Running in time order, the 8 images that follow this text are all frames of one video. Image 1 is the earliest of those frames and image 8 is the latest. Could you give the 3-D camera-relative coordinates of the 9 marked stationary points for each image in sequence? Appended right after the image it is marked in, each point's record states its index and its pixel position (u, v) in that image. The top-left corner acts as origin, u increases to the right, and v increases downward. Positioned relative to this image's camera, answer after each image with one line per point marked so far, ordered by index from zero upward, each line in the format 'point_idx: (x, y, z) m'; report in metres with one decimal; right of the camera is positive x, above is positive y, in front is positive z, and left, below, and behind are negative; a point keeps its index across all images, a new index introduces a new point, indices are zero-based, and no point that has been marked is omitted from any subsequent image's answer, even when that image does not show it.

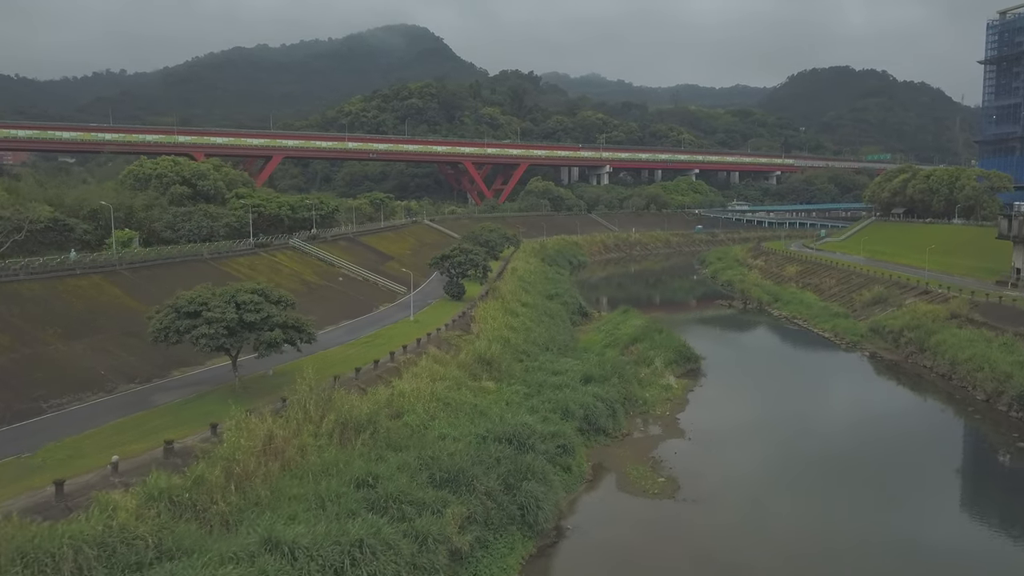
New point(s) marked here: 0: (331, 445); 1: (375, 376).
0: (-3.2, -2.8, +14.5) m
1: (-3.1, -2.1, +18.6) m
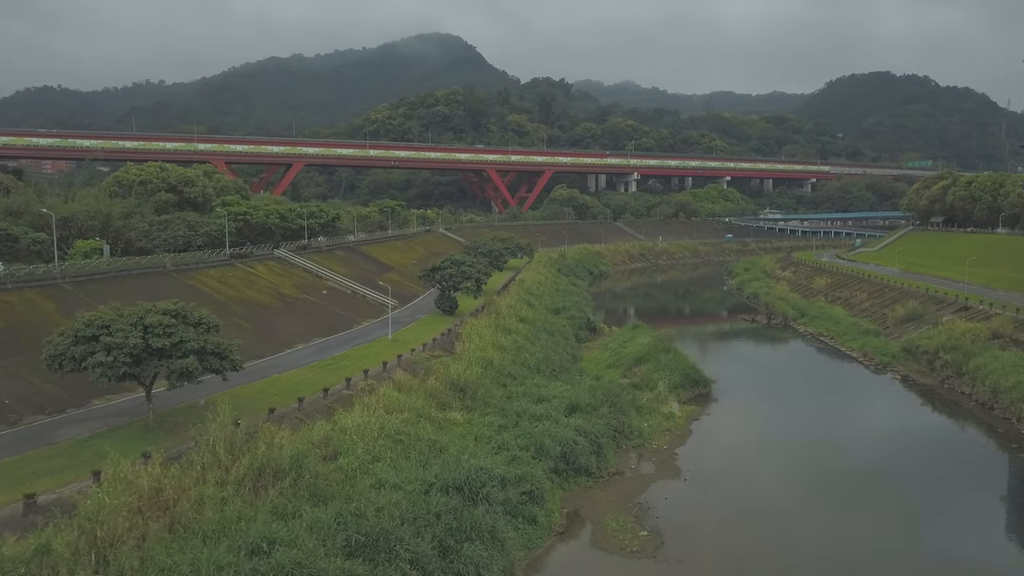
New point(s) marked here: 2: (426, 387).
0: (-4.1, -3.1, +12.2) m
1: (-3.9, -2.4, +16.4) m
2: (-2.0, -2.3, +19.0) m
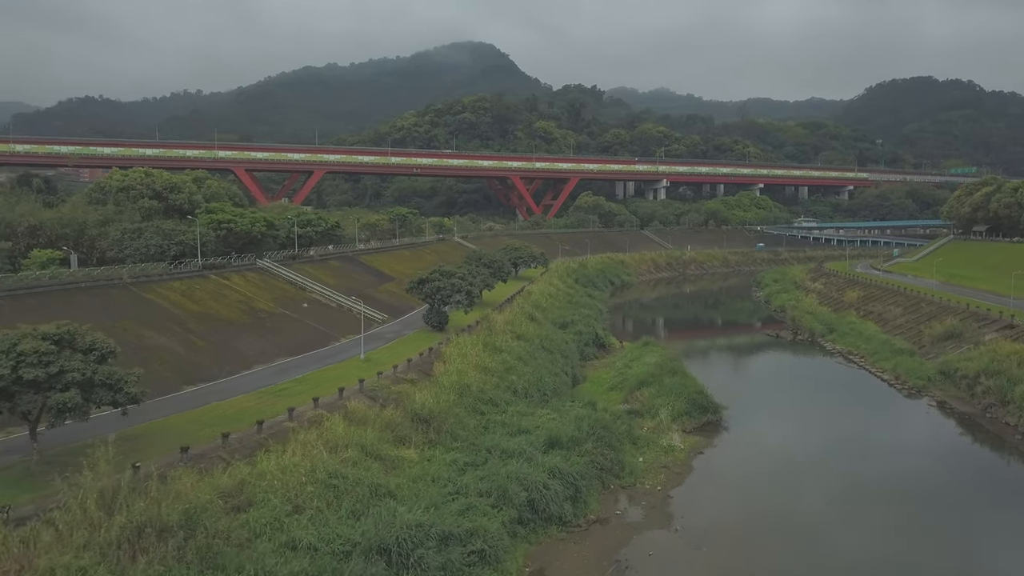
0: (-5.1, -3.4, +10.1) m
1: (-4.6, -2.8, +14.2) m
2: (-2.7, -2.7, +16.8) m
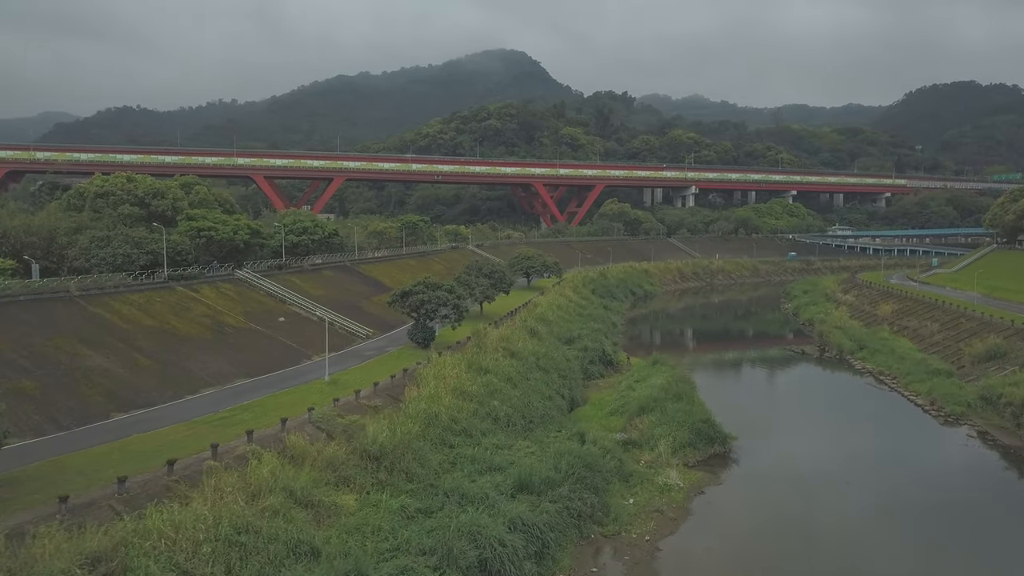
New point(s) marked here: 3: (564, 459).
0: (-6.0, -3.6, +8.0) m
1: (-5.4, -3.1, +12.1) m
2: (-3.4, -3.0, +14.6) m
3: (+1.1, -3.6, +17.0) m
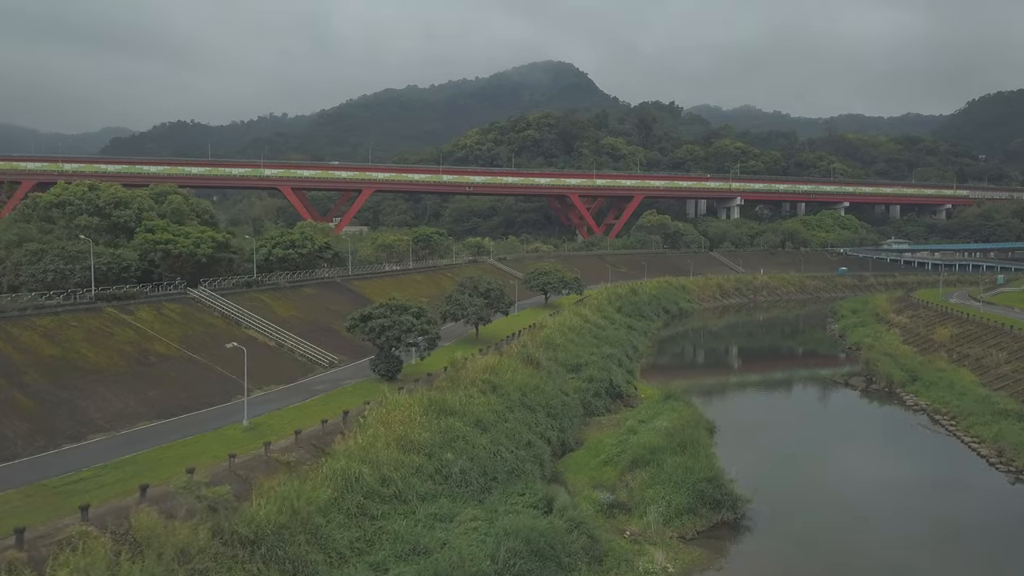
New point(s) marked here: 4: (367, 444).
0: (-7.6, -4.0, +4.7) m
1: (-6.8, -3.5, +8.7) m
2: (-4.6, -3.5, +11.1) m
3: (0.0, -4.1, +13.2) m
4: (-2.8, -3.0, +15.9) m
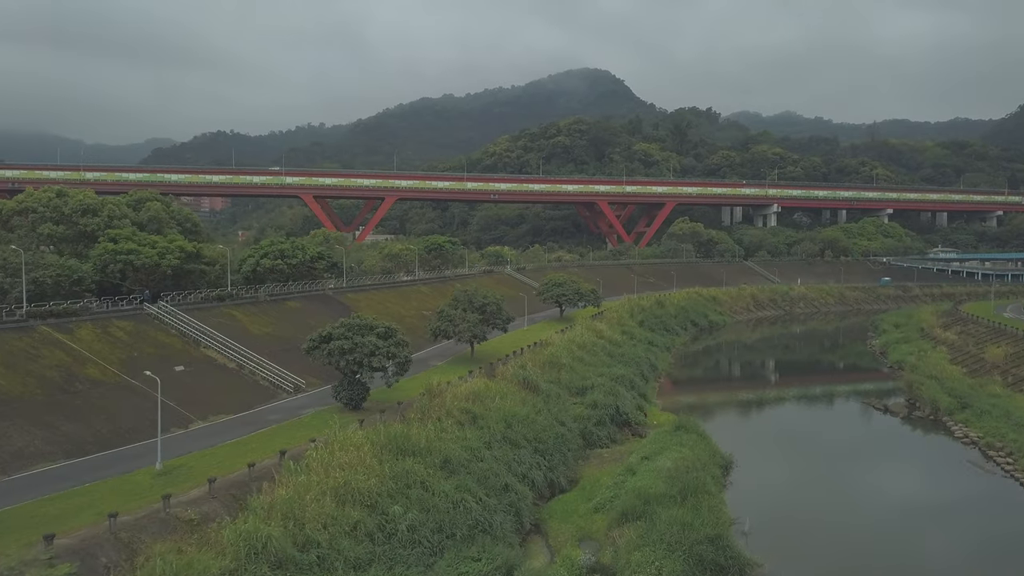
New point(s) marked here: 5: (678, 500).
0: (-8.9, -4.2, +2.3) m
1: (-7.8, -3.7, +6.3) m
2: (-5.5, -3.7, +8.6) m
3: (-0.8, -4.5, +10.5) m
4: (-3.5, -3.4, +13.3) m
5: (+3.3, -4.2, +16.4) m
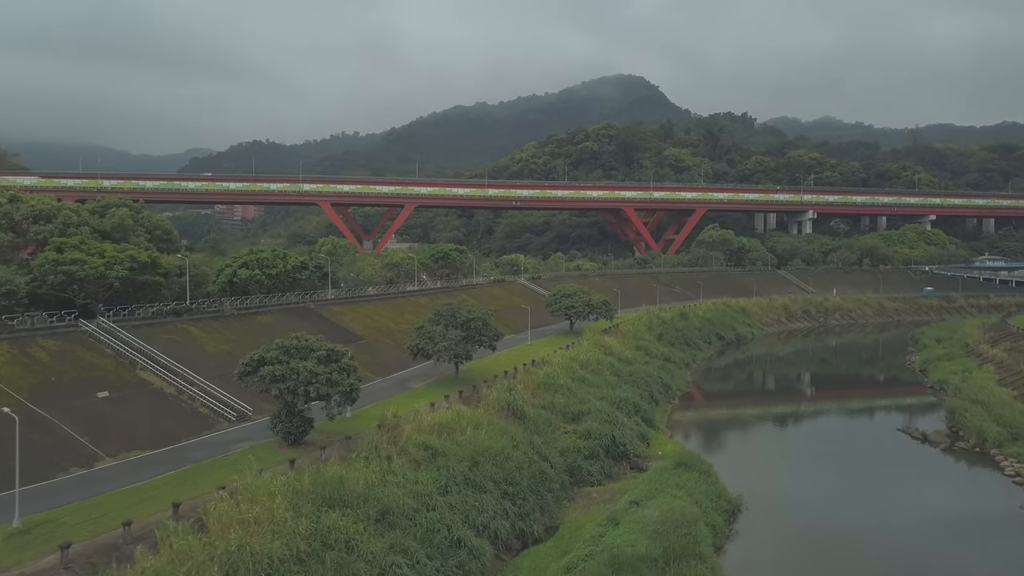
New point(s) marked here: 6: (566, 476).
0: (-10.4, -4.4, 0.0) m
1: (-9.2, -3.9, +3.9) m
2: (-6.7, -4.0, +6.1) m
3: (-2.0, -4.7, +7.8) m
4: (-4.5, -3.7, +10.7) m
5: (+2.5, -4.5, +13.5) m
6: (+1.4, -4.6, +20.0) m
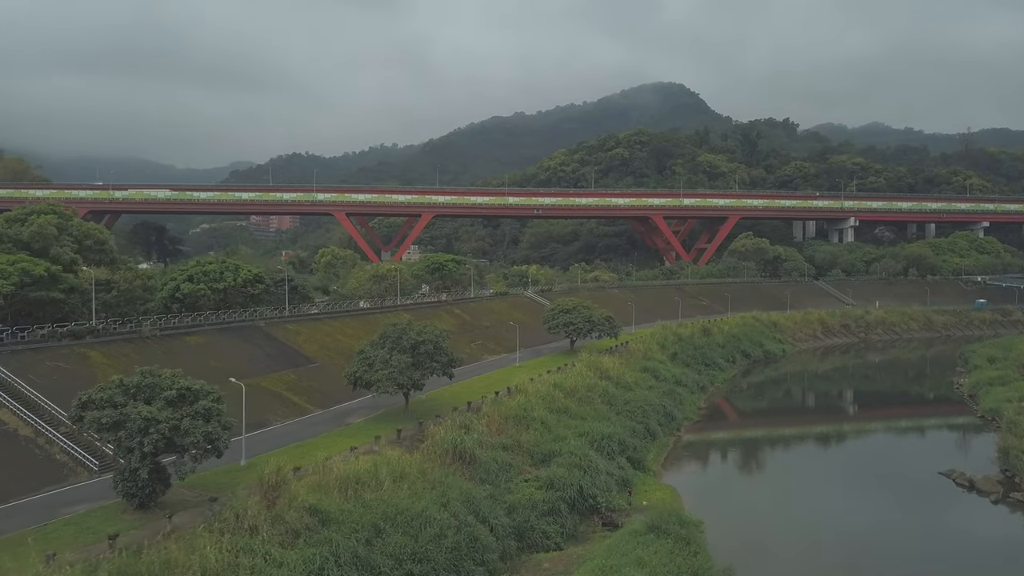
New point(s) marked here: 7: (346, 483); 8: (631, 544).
0: (-12.7, -4.5, -3.3) m
1: (-11.3, -4.1, +0.6) m
2: (-8.8, -4.2, +2.7) m
3: (-3.9, -4.9, +4.1) m
4: (-6.4, -3.9, +7.1) m
5: (+0.8, -4.8, +9.5) m
6: (0.0, -5.0, +16.1) m
7: (-3.0, -3.5, +14.8) m
8: (+2.4, -4.9, +15.8) m
